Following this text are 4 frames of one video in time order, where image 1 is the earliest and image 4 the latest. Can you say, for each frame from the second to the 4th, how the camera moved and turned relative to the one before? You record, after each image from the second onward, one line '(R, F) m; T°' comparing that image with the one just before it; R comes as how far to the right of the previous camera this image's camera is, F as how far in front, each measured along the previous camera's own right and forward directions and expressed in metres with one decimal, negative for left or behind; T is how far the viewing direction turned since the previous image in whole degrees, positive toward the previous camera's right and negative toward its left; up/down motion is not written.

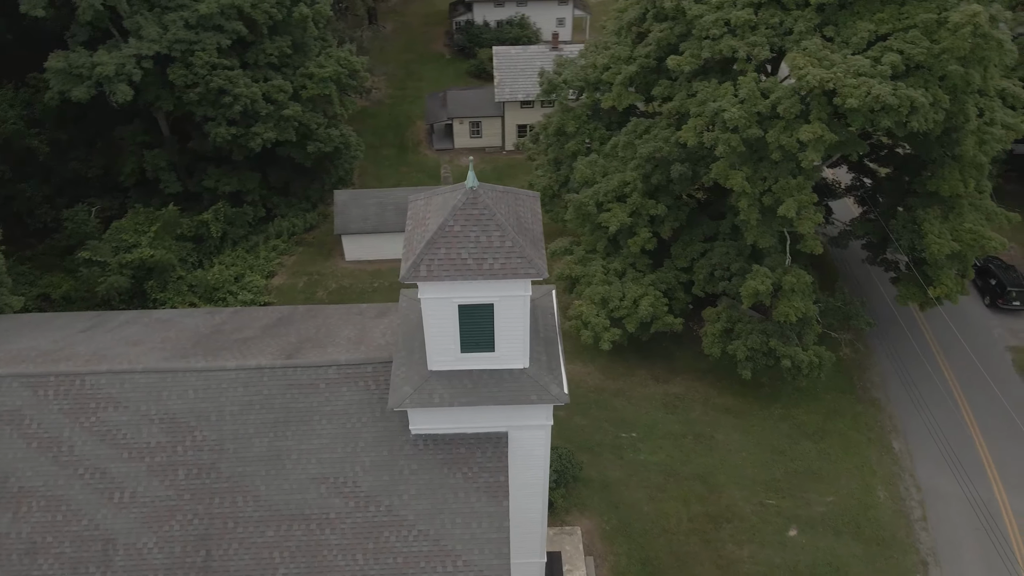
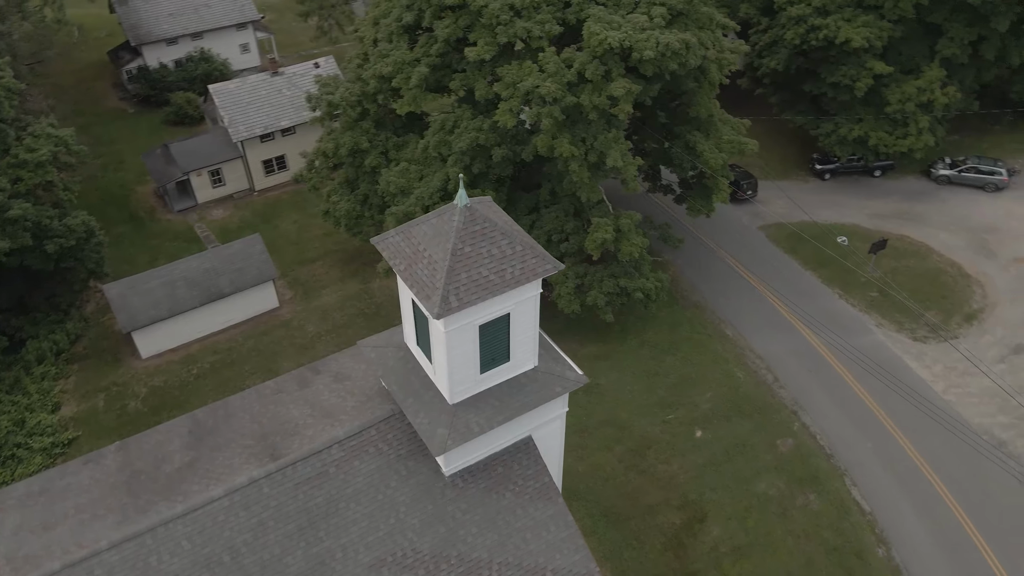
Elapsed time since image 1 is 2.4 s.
(-5.7, +1.2) m; +22°
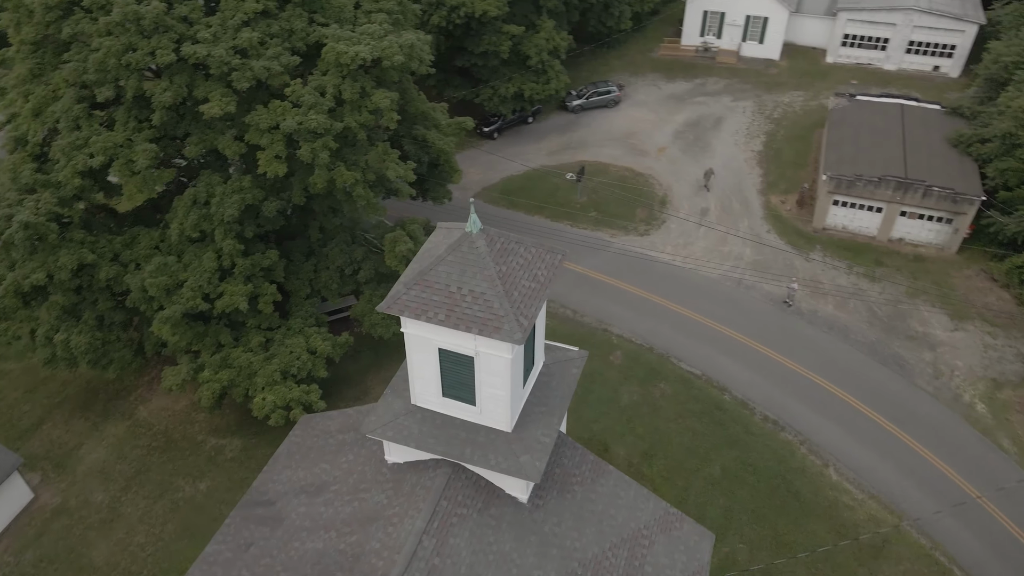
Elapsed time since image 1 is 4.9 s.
(-7.1, +2.0) m; +28°
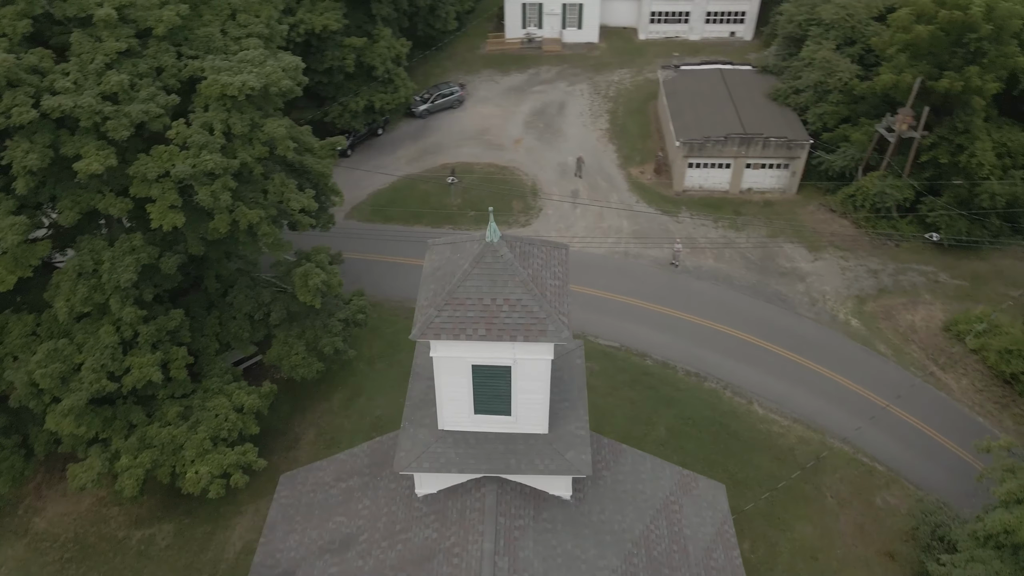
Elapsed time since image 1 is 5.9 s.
(-3.5, +0.5) m; +13°
